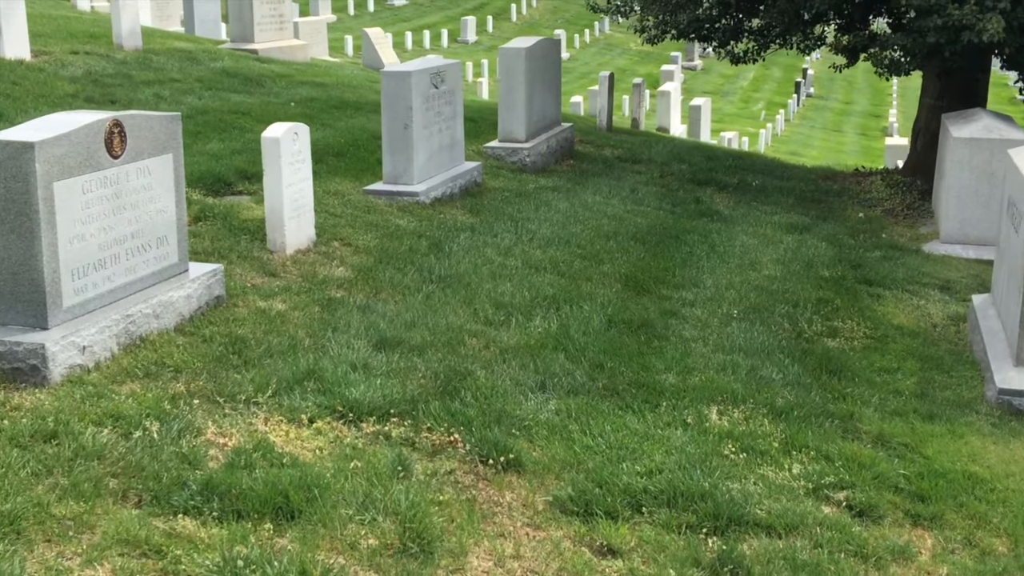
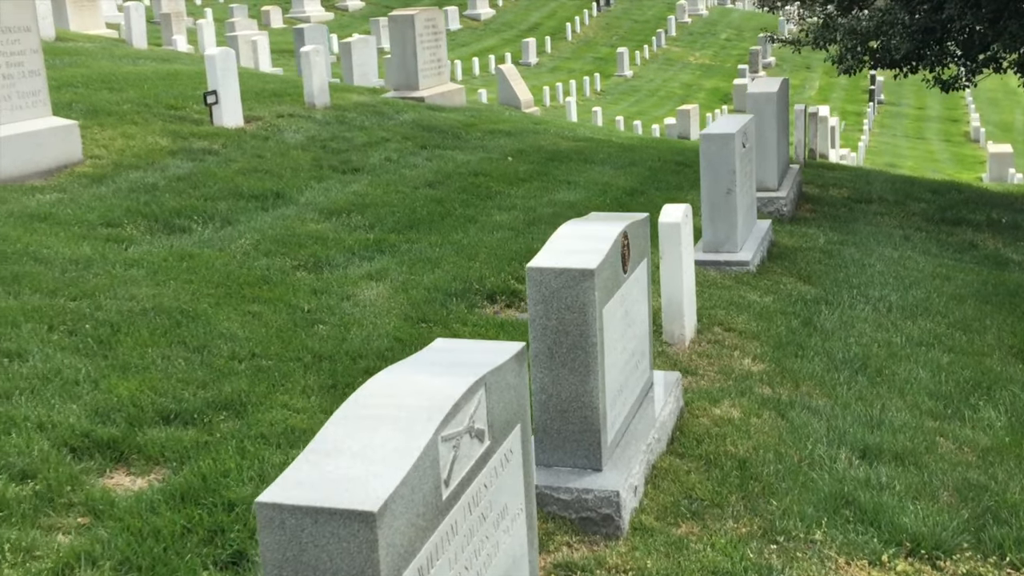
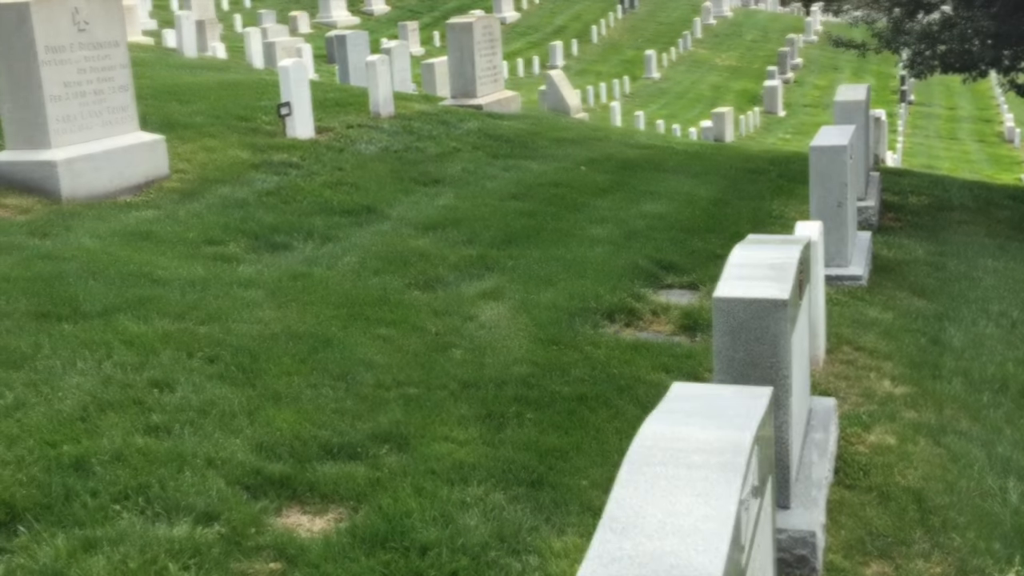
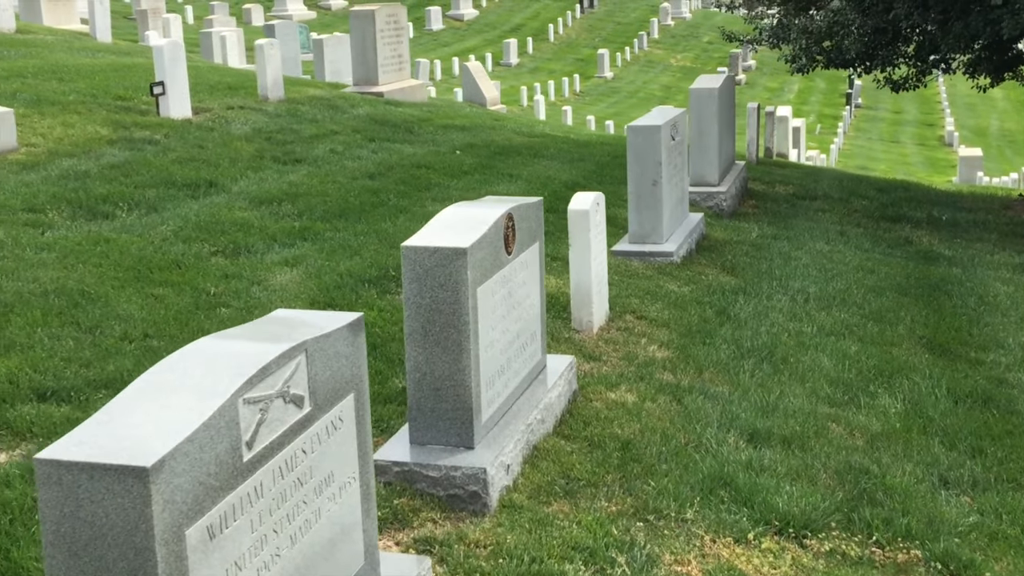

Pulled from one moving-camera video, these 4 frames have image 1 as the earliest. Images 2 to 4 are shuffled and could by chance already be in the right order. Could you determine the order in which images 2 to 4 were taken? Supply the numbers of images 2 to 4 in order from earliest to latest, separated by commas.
4, 2, 3
